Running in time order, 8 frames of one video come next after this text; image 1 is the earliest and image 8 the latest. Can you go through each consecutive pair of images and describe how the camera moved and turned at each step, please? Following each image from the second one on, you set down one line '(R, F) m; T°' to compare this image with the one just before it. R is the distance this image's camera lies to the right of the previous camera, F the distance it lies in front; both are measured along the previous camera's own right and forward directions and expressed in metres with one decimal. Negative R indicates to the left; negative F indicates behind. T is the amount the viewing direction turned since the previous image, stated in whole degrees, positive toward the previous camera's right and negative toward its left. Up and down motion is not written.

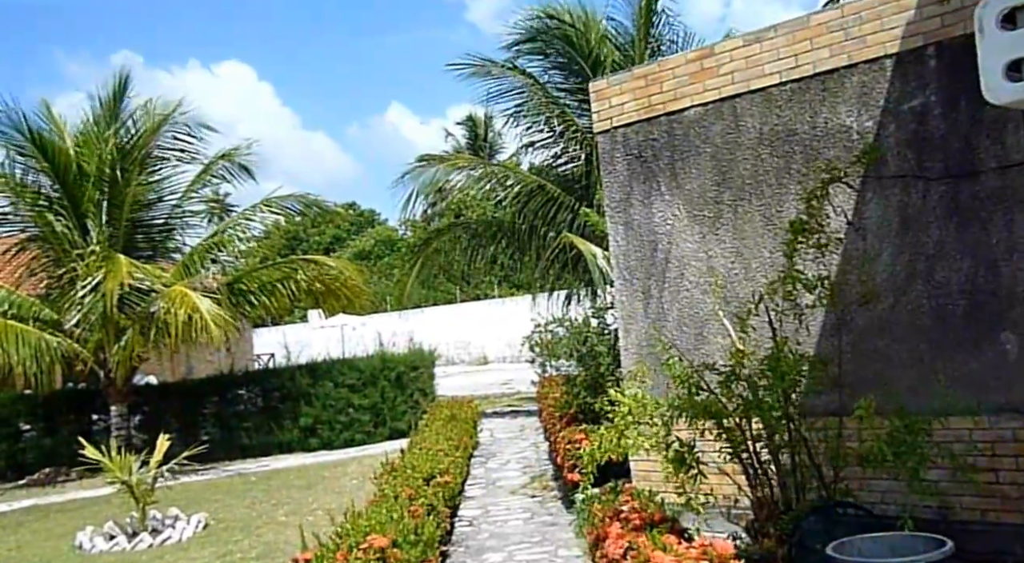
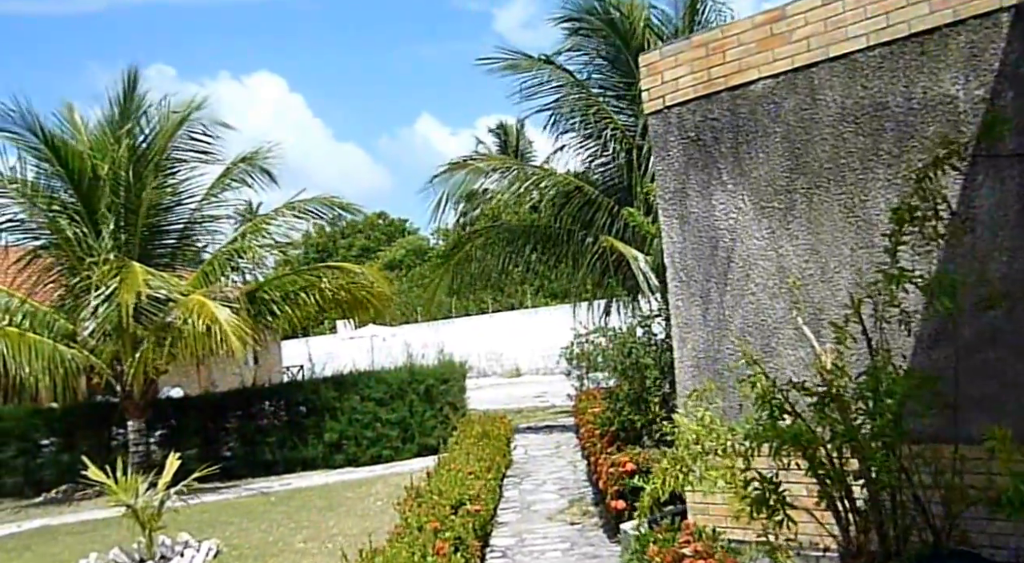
(0.0, +0.8) m; -2°
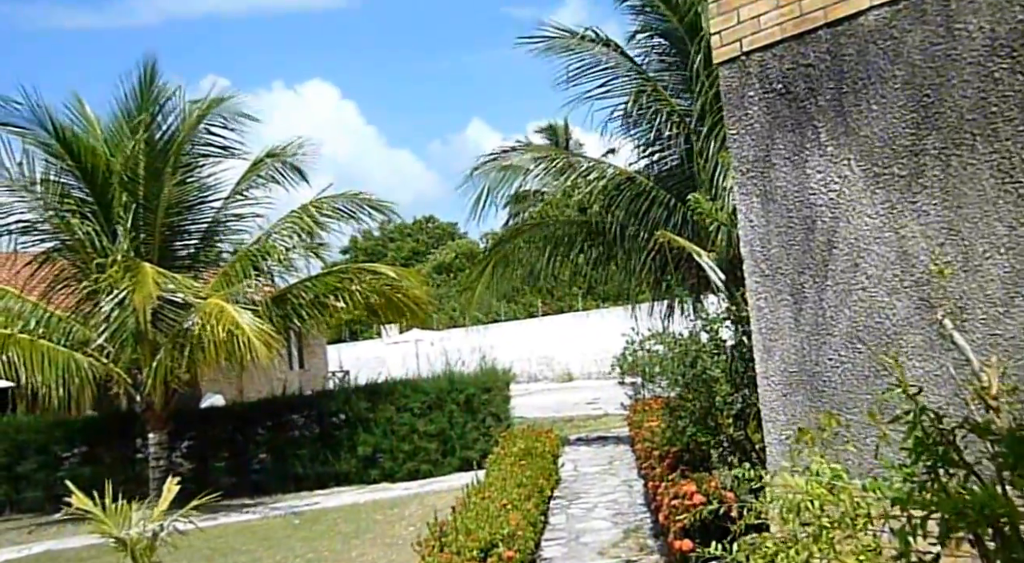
(+0.1, +1.1) m; -3°
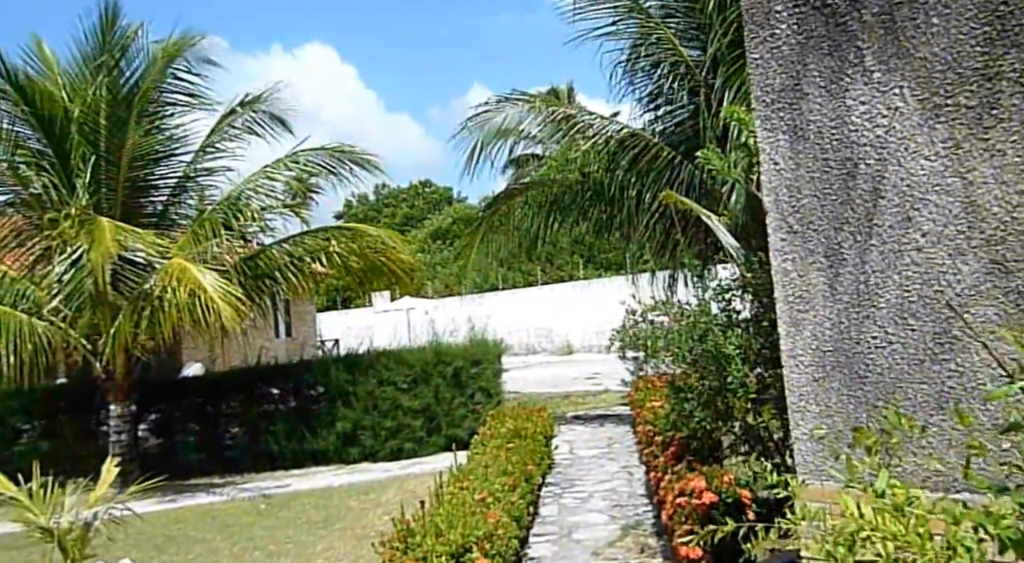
(+0.1, +0.9) m; 0°
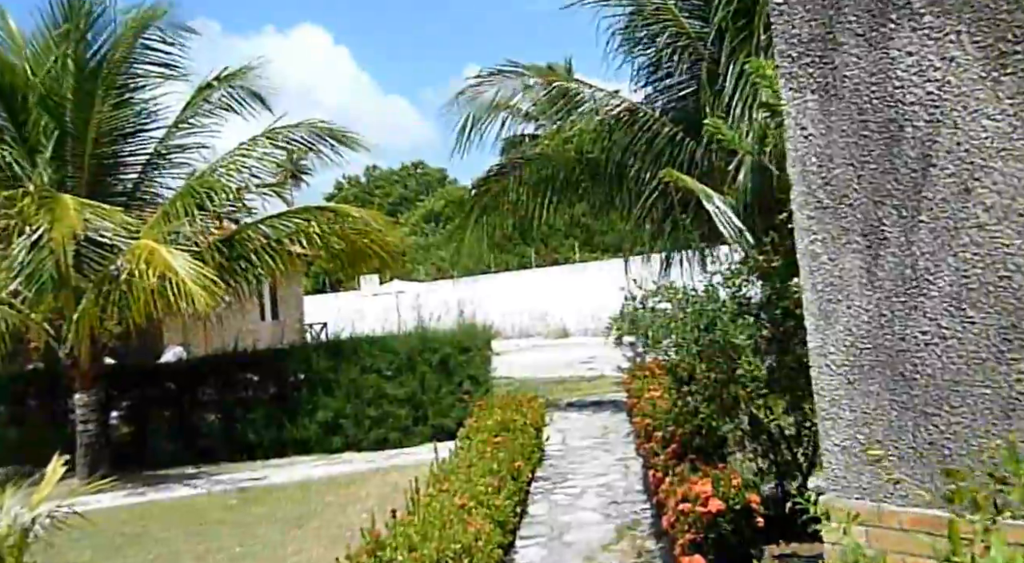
(0.0, +0.6) m; 0°
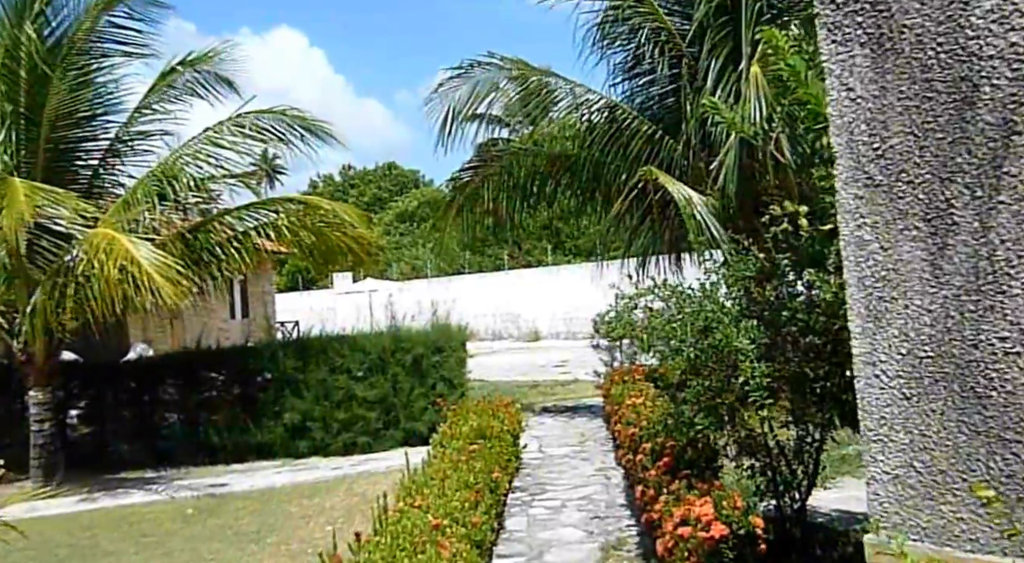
(0.0, +0.5) m; +2°
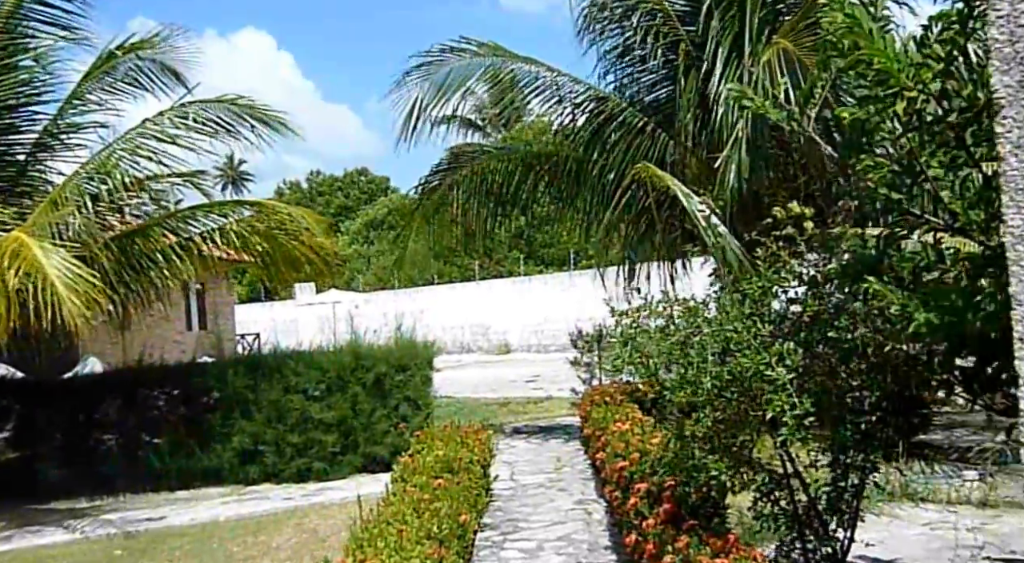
(0.0, +0.9) m; +2°
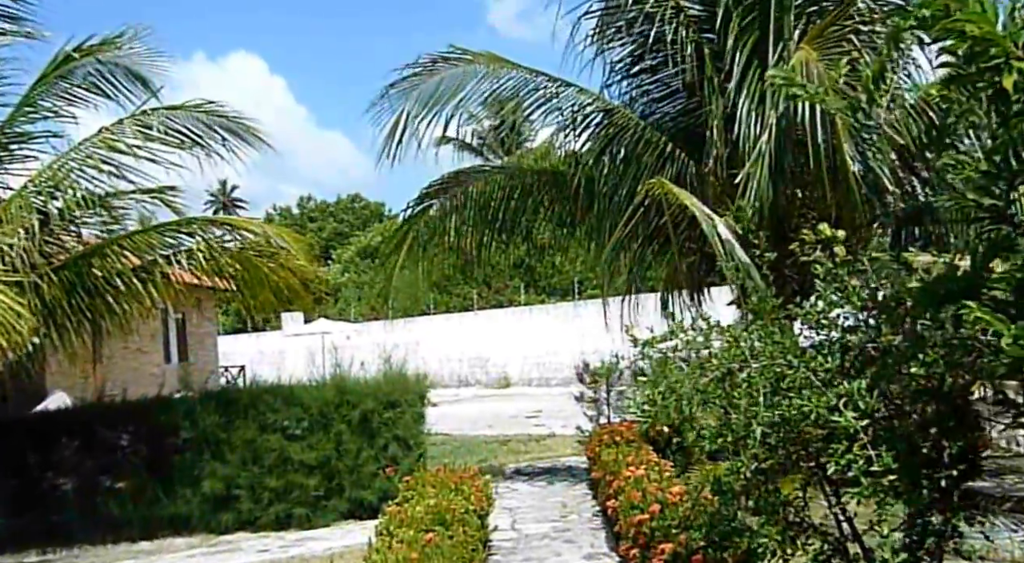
(0.0, +0.7) m; 0°
